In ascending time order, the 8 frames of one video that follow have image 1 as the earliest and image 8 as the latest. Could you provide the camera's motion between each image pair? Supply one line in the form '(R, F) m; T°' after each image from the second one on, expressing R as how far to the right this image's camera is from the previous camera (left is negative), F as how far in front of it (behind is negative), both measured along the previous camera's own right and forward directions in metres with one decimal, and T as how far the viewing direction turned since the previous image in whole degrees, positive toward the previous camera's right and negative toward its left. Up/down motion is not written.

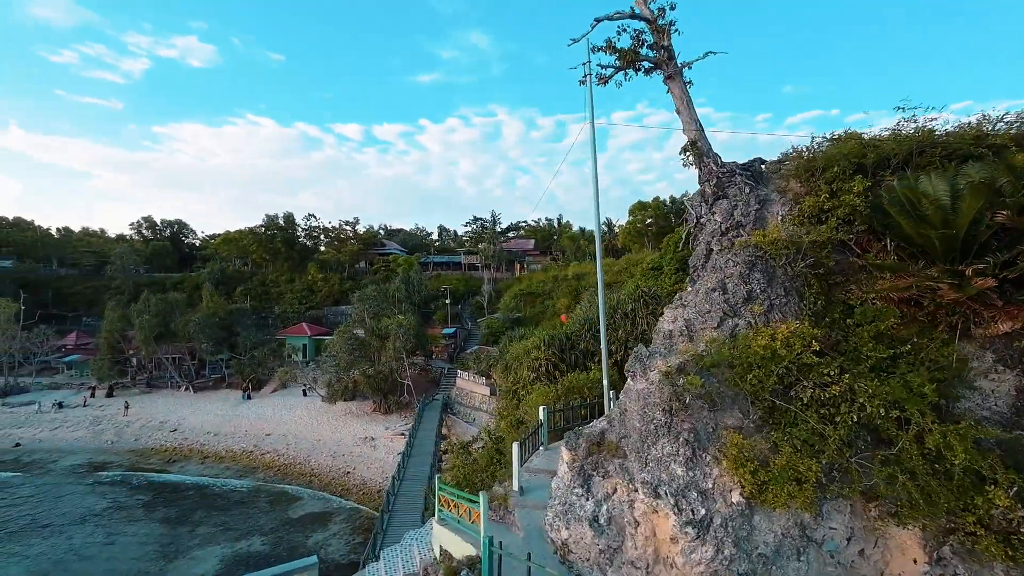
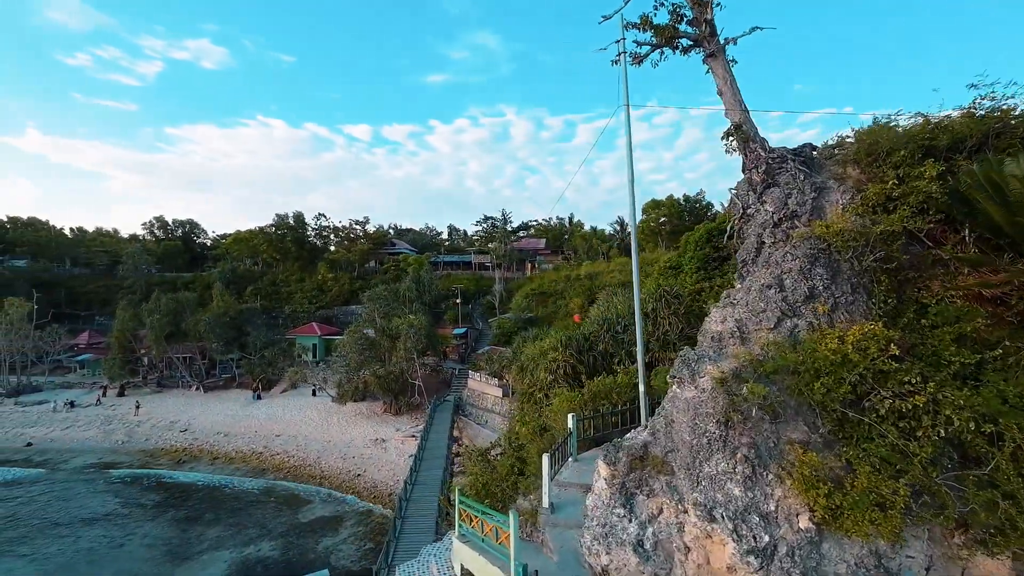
(-0.3, +0.6) m; -1°
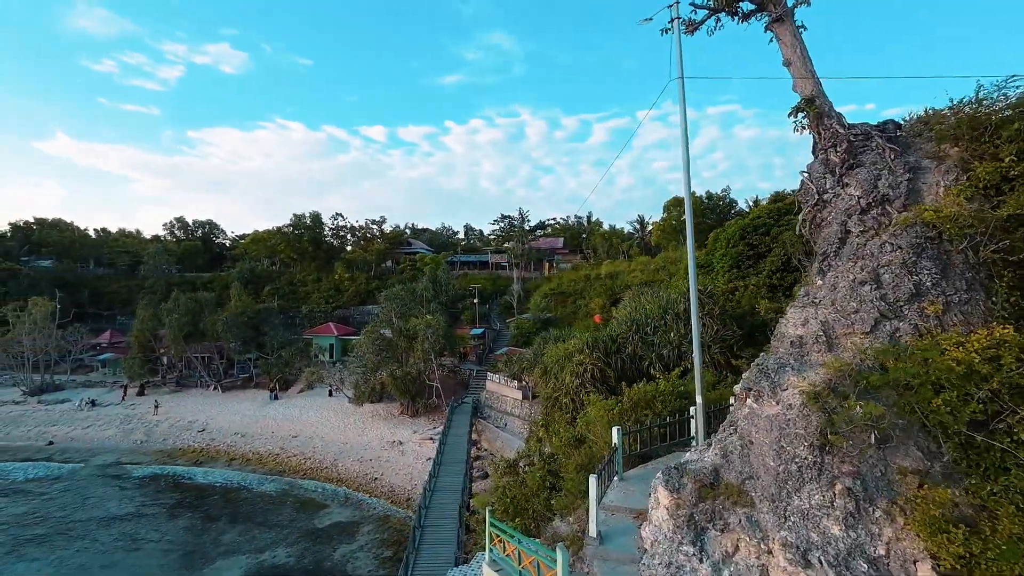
(-0.3, +0.7) m; -2°
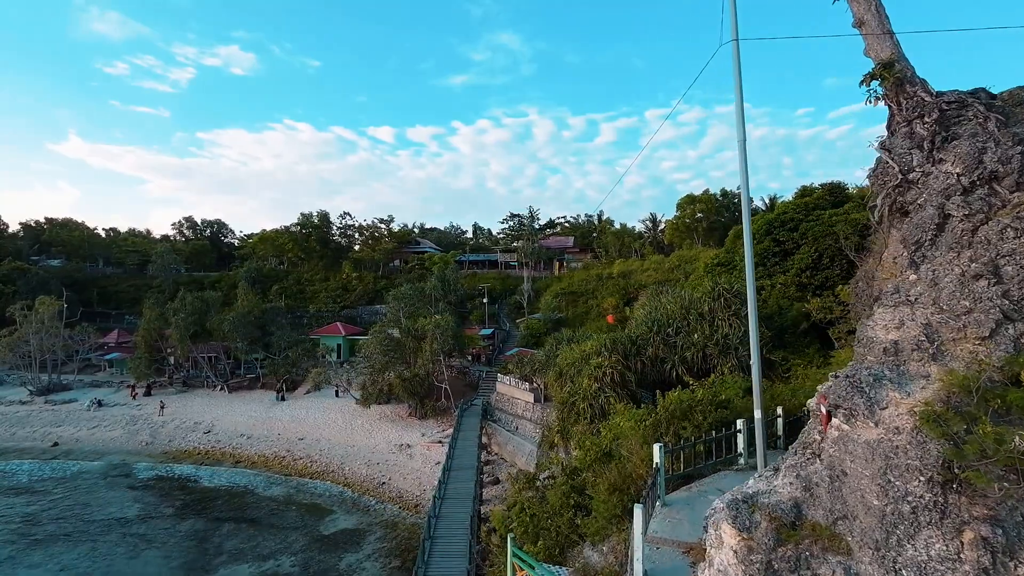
(-0.2, +0.8) m; -1°
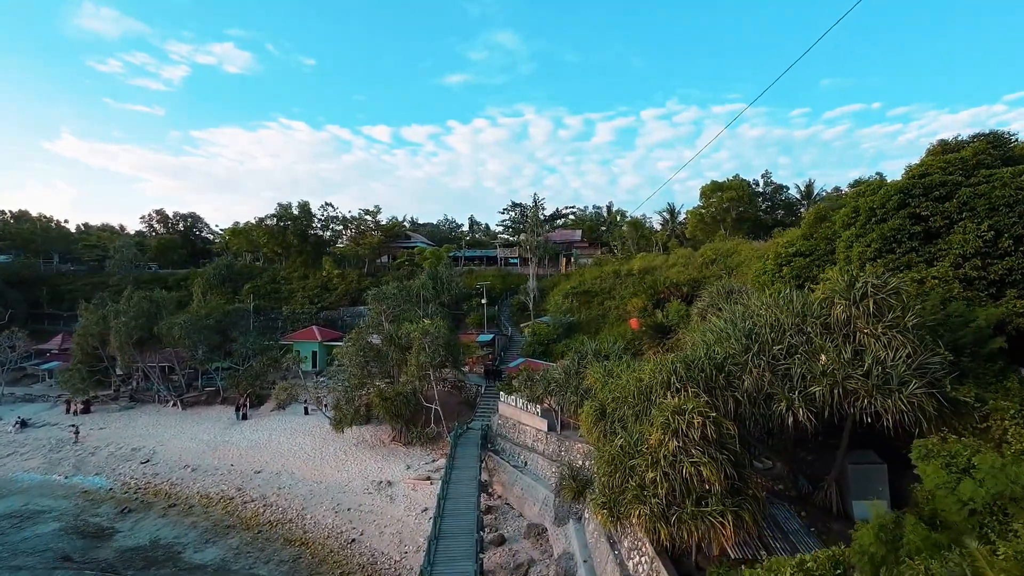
(-0.5, +5.5) m; +1°
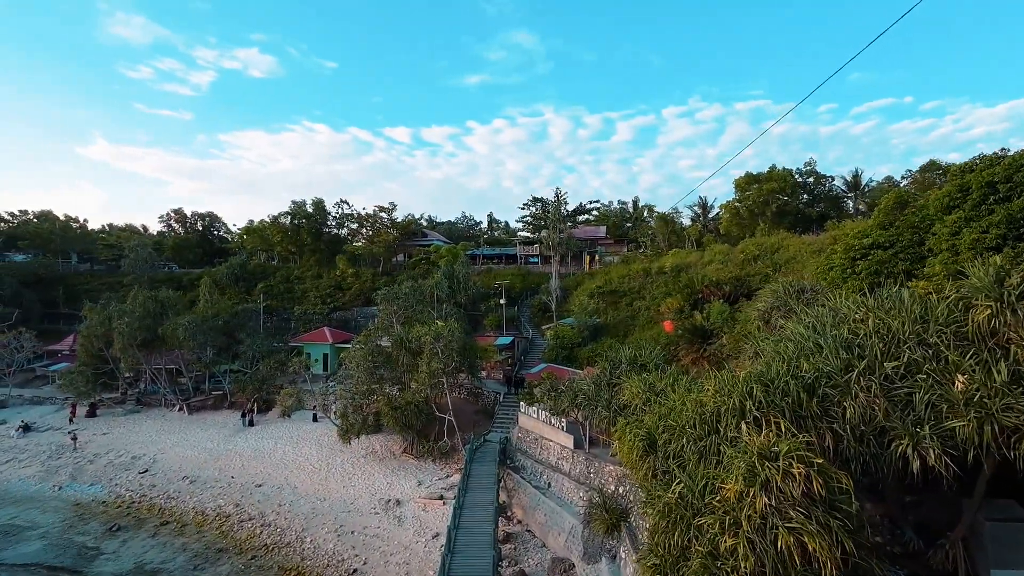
(-0.1, +2.2) m; -2°
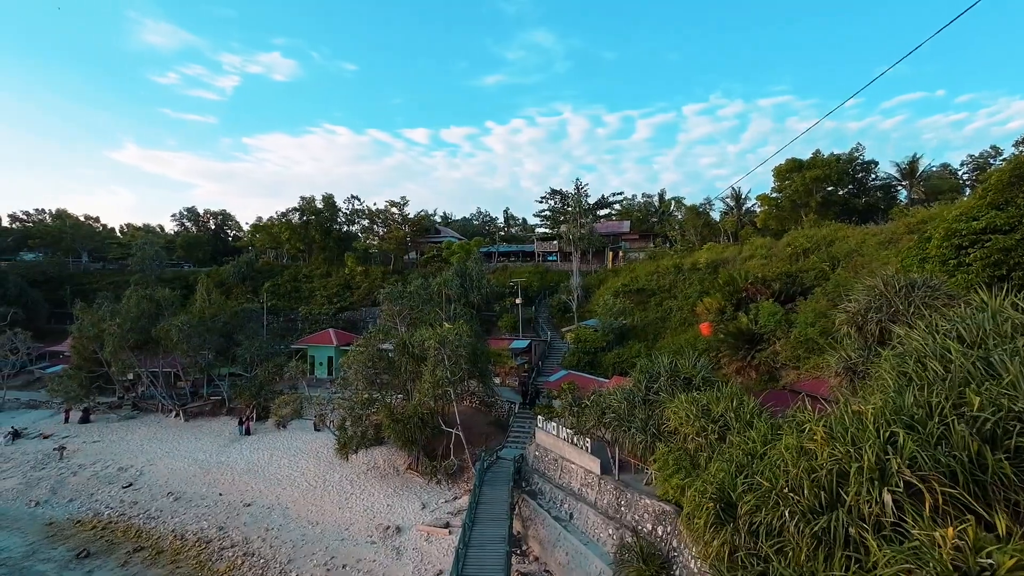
(+0.1, +2.6) m; -2°
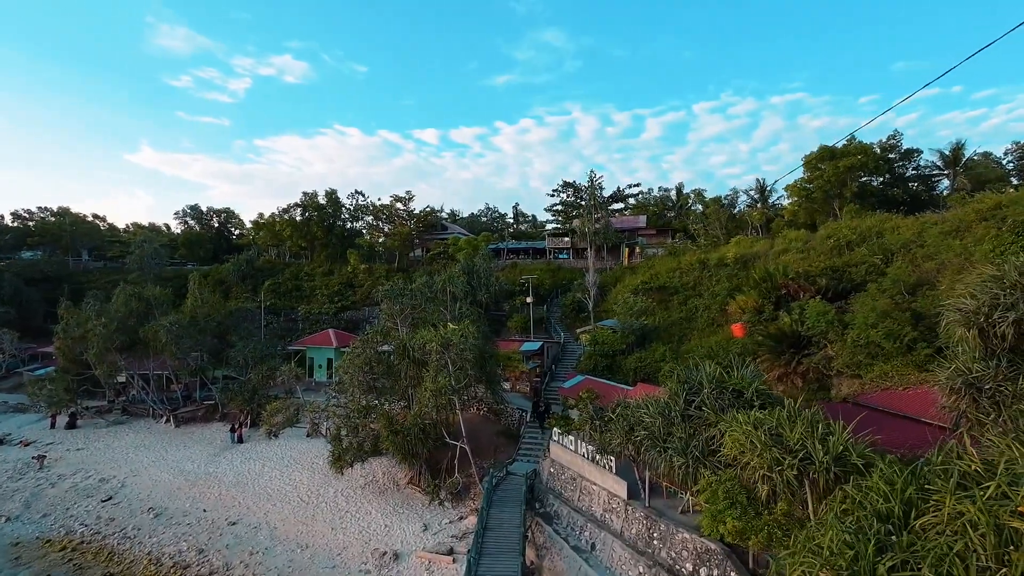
(-0.1, +2.0) m; -1°
